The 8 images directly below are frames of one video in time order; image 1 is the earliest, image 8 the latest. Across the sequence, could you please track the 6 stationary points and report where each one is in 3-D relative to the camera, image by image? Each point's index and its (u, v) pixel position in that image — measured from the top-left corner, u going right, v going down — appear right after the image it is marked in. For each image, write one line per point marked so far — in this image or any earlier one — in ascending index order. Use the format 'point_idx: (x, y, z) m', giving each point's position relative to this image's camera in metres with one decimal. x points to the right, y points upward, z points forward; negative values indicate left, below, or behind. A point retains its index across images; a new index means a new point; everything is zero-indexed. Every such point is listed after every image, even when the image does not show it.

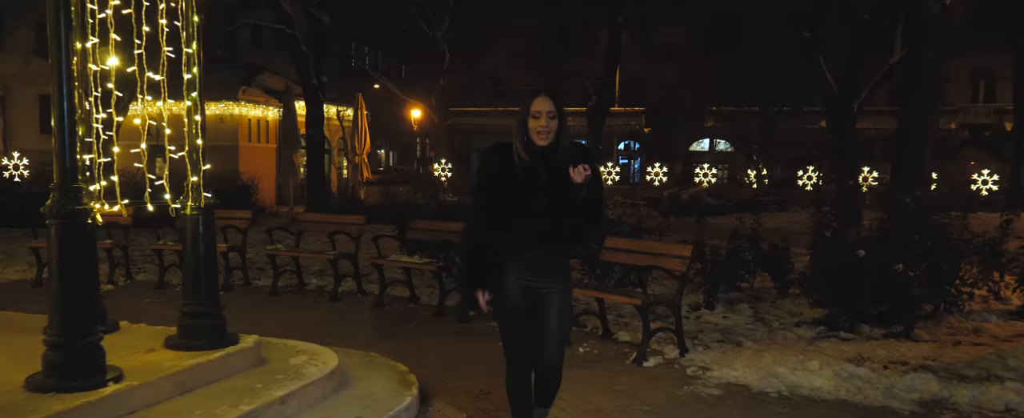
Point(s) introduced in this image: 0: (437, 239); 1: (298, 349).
0: (-0.7, -0.3, +8.4) m
1: (-1.4, -0.9, +4.4) m
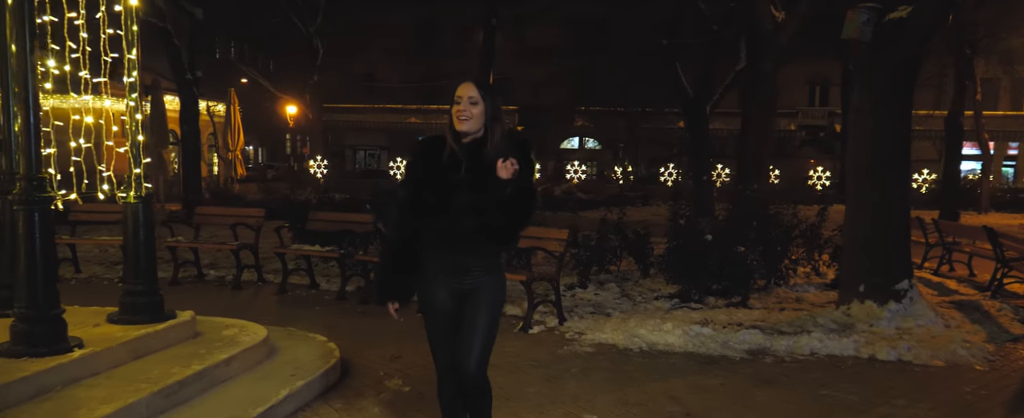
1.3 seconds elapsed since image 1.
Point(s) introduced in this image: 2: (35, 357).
0: (-2.2, -0.2, +8.9) m
1: (-2.1, -0.9, +4.8) m
2: (-2.5, -0.8, +3.4) m
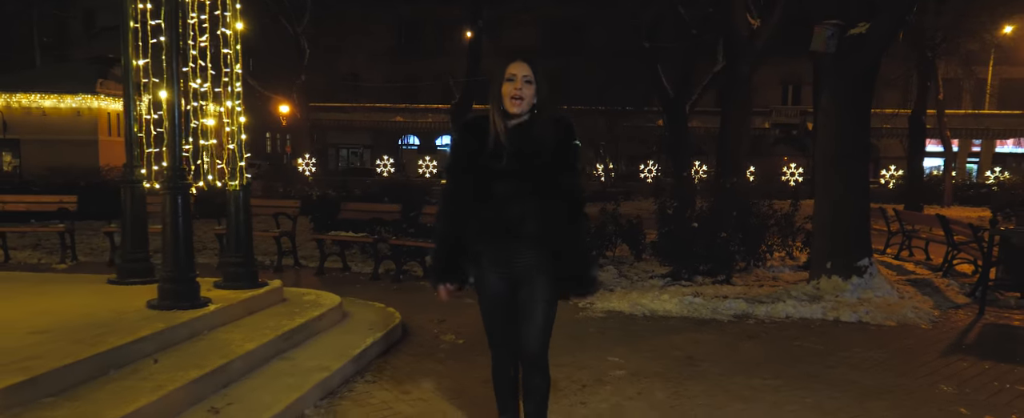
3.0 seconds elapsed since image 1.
0: (-2.1, -0.1, +9.8) m
1: (-1.8, -0.7, +5.7) m
2: (-2.2, -0.7, +4.3) m
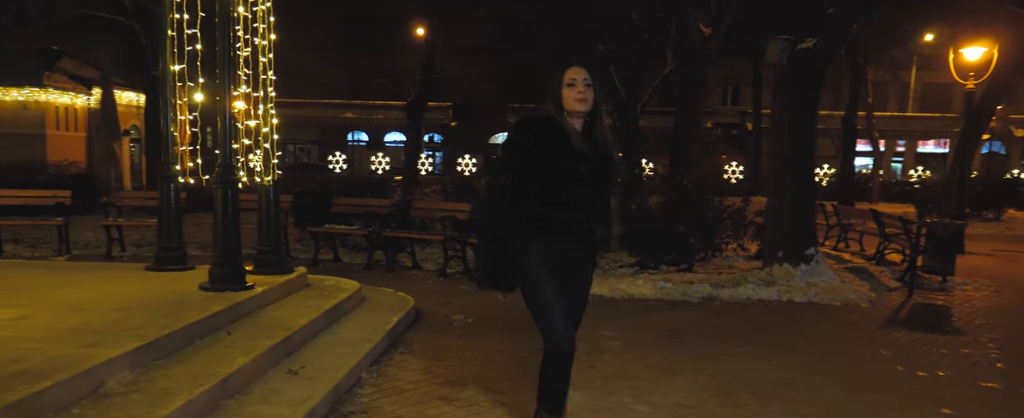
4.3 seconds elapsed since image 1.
0: (-2.4, 0.0, +10.3) m
1: (-1.8, -0.7, +6.2) m
2: (-2.1, -0.6, +4.8) m
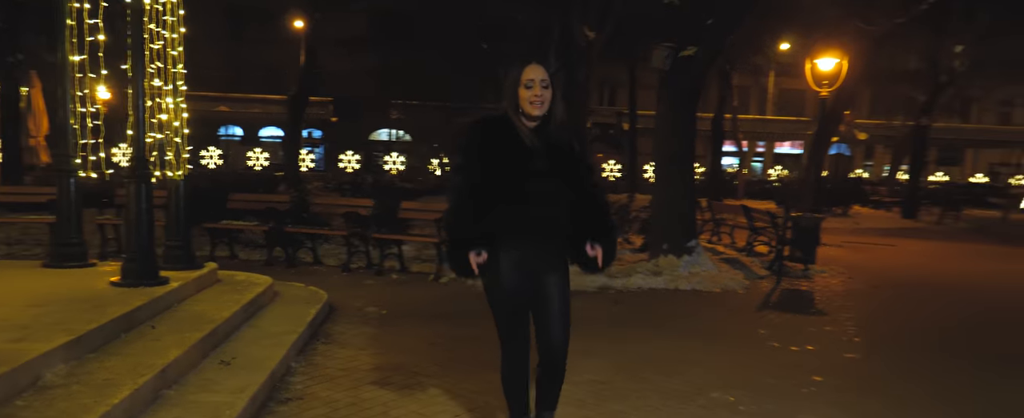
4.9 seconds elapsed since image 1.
0: (-3.9, 0.0, +10.1) m
1: (-2.6, -0.6, +6.2) m
2: (-2.7, -0.5, +4.7) m
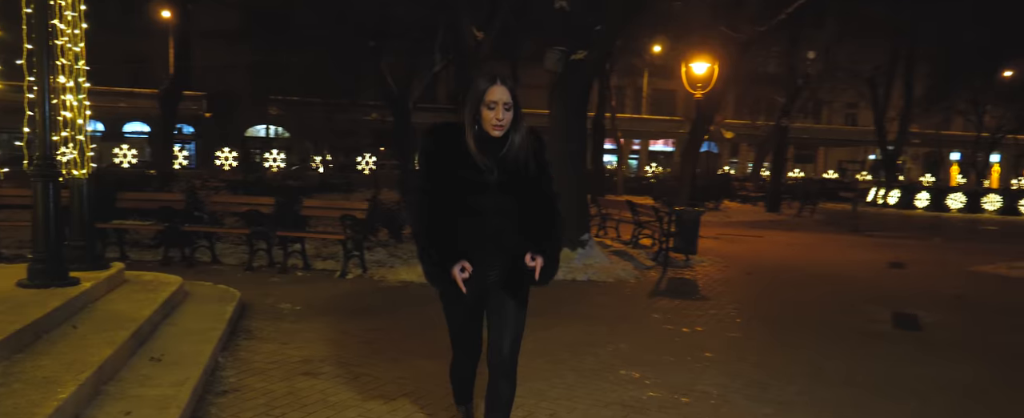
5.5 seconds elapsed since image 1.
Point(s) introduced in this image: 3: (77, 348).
0: (-5.3, +0.1, +9.6) m
1: (-3.4, -0.6, +6.0) m
2: (-3.2, -0.5, +4.5) m
3: (-2.4, -0.8, +3.6) m
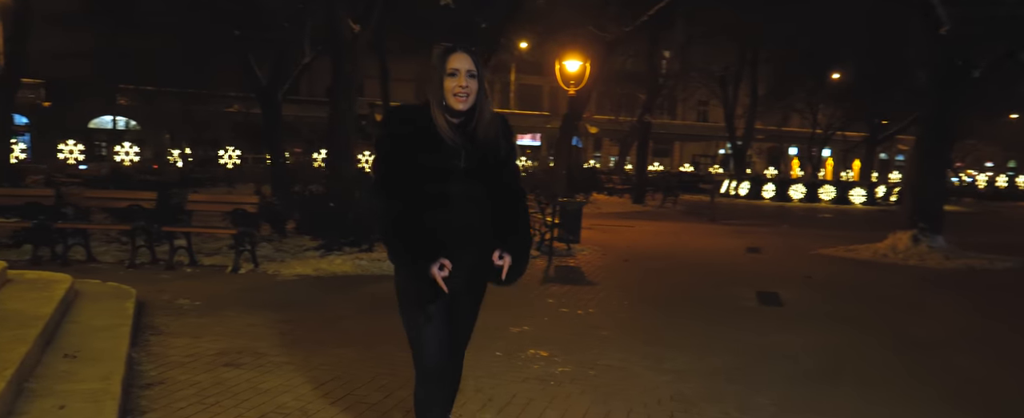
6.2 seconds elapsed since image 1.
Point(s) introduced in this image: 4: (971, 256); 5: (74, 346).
0: (-6.7, +0.1, +8.8) m
1: (-4.1, -0.5, +5.6) m
2: (-3.7, -0.5, +4.2) m
3: (-2.7, -0.7, +3.4) m
4: (+8.4, -0.9, +12.1) m
5: (-2.7, -0.9, +4.0) m
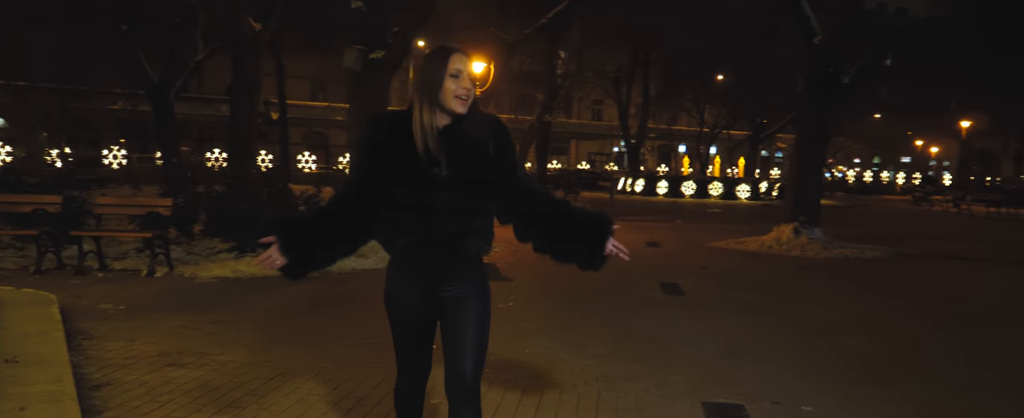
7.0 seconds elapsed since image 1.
0: (-7.7, 0.0, +8.1) m
1: (-4.7, -0.6, +5.3) m
2: (-4.0, -0.5, +3.9) m
3: (-3.0, -0.7, +3.3) m
4: (+6.9, -0.7, +13.5) m
5: (-3.1, -0.9, +4.0) m
